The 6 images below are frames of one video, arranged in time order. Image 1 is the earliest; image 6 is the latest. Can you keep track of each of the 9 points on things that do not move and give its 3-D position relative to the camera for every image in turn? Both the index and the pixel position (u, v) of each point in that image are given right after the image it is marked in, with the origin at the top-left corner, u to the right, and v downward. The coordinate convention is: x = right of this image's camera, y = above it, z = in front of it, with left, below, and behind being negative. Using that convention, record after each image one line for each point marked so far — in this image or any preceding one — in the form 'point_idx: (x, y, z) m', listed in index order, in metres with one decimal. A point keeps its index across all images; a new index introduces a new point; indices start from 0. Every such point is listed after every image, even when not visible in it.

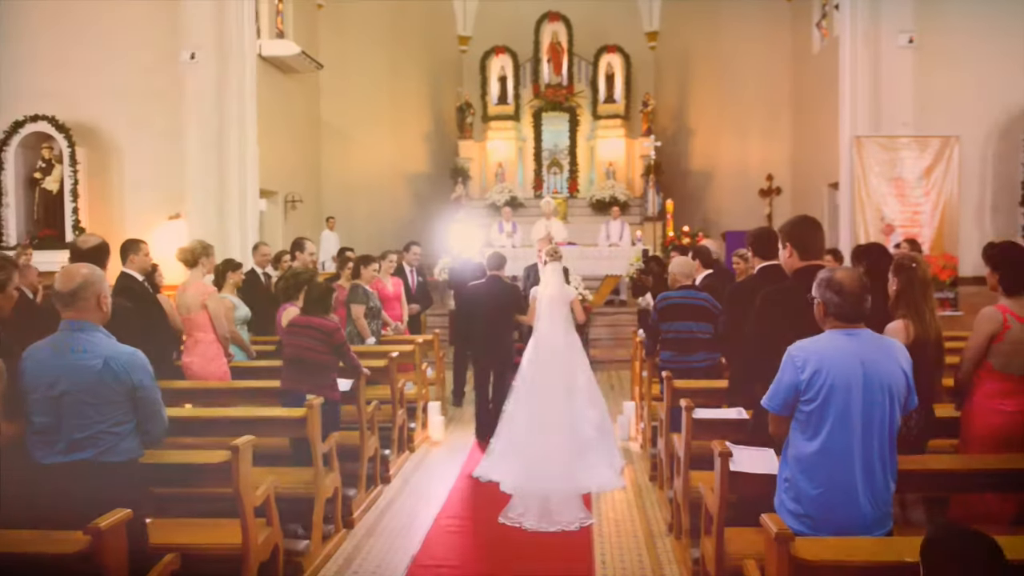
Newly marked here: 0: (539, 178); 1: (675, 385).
0: (+0.7, +2.9, +18.5) m
1: (+1.1, -0.7, +4.8) m
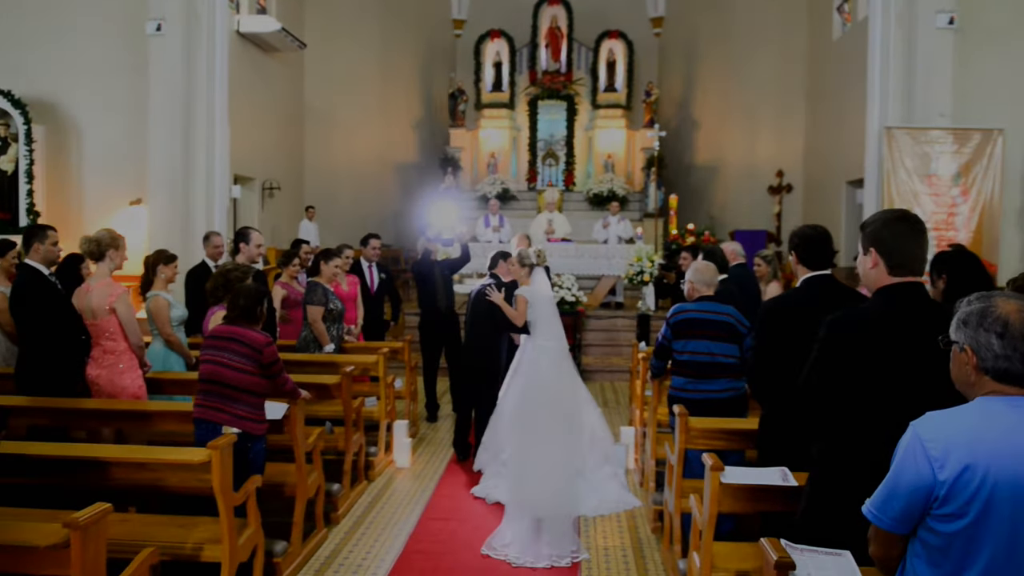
0: (+0.5, +2.9, +17.5) m
1: (+0.9, -0.7, +3.8) m
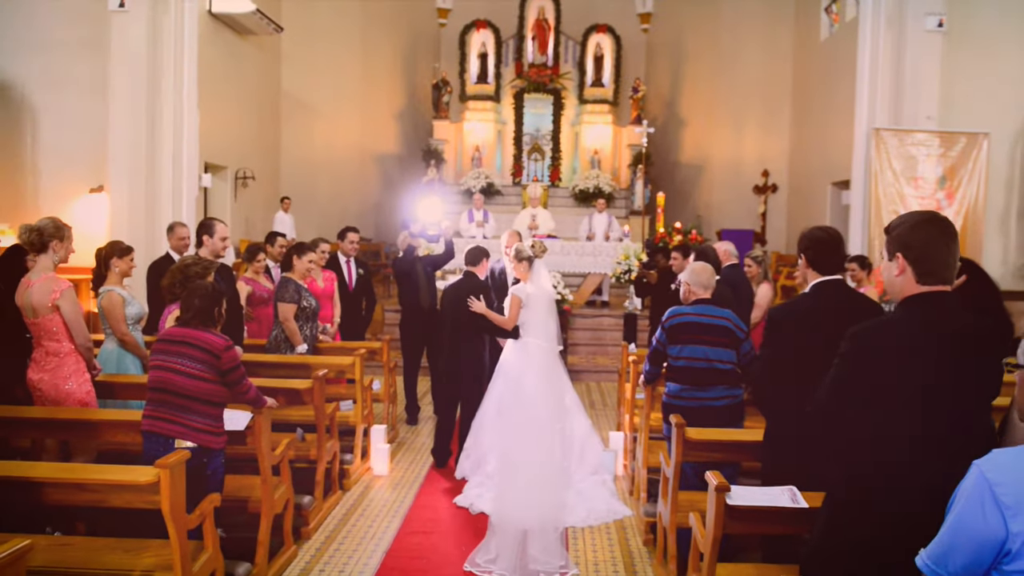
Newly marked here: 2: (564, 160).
0: (+0.2, +3.0, +17.2) m
1: (+0.9, -0.7, +3.5) m
2: (+1.3, +3.2, +17.6) m
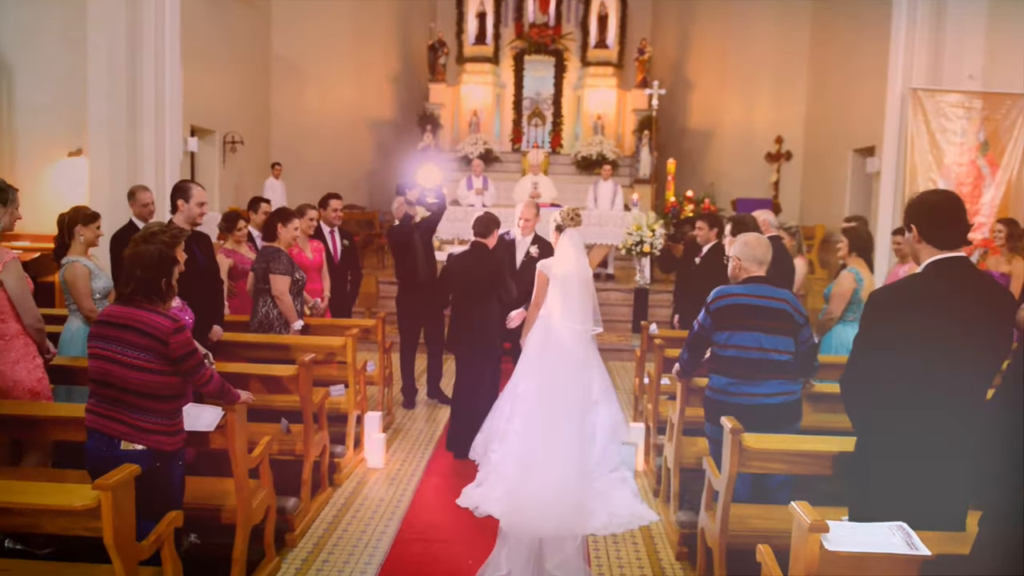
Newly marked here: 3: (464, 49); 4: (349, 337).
0: (+0.2, +3.7, +16.4) m
1: (+1.0, -0.6, +2.9) m
2: (+1.3, +3.9, +16.8) m
3: (-1.2, +5.8, +16.9) m
4: (-1.1, -0.3, +4.9) m
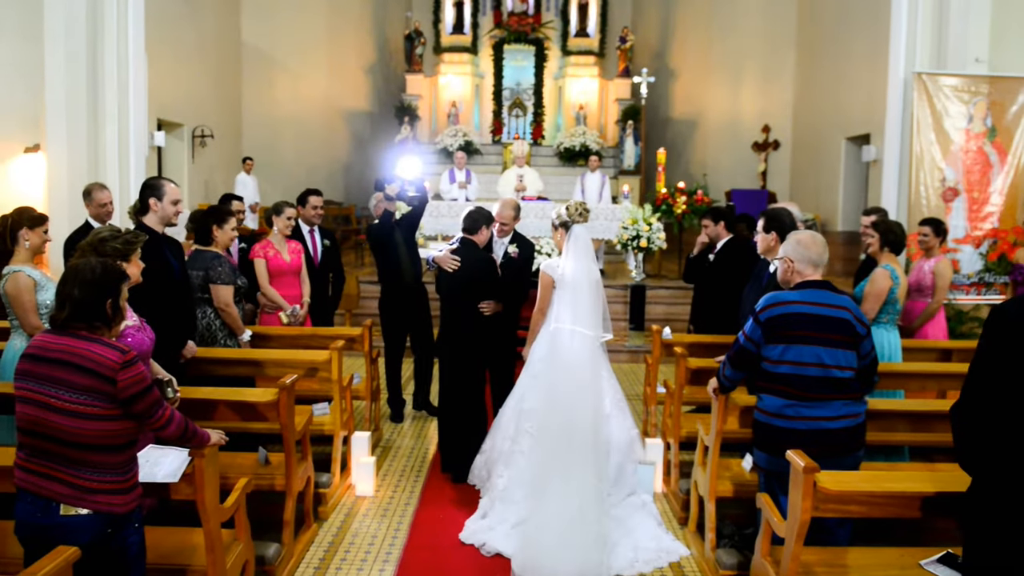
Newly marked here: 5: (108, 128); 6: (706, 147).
0: (-0.3, +3.8, +15.9) m
1: (+1.1, -0.7, +2.5) m
2: (+0.8, +4.0, +16.3) m
3: (-1.6, +5.8, +16.3) m
4: (-1.1, -0.4, +4.4) m
5: (-4.1, +1.6, +7.1) m
6: (+4.2, +3.0, +15.1) m
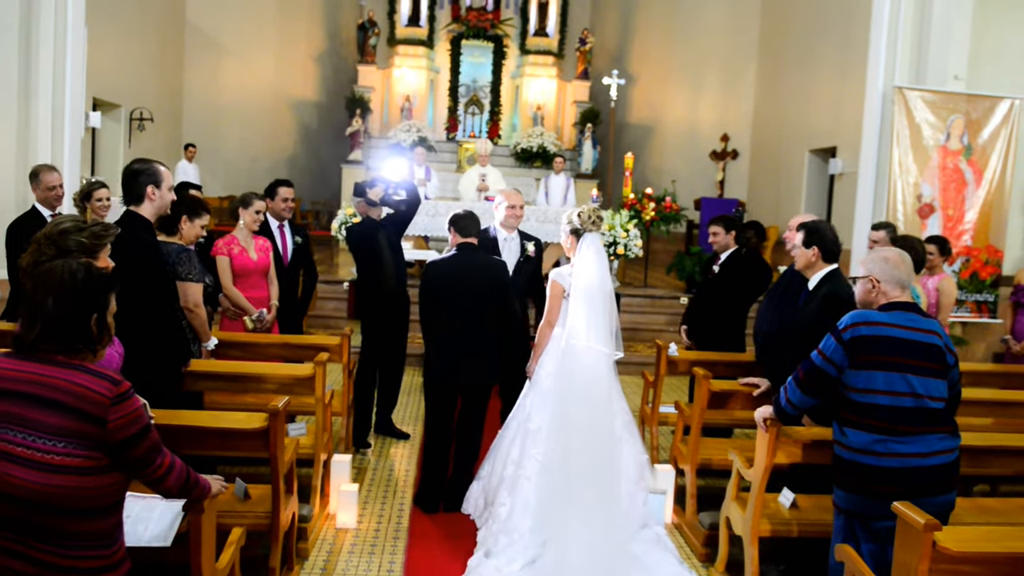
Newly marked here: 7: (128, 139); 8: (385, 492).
0: (-1.2, +3.7, +15.4) m
1: (+1.3, -0.8, +2.2) m
2: (-0.1, +3.9, +15.9) m
3: (-2.5, +5.8, +15.7) m
4: (-1.1, -0.4, +3.9) m
5: (-4.3, +1.6, +6.3) m
6: (+3.3, +2.9, +15.0) m
7: (-5.7, +2.2, +10.3) m
8: (-0.8, -1.3, +4.7) m
